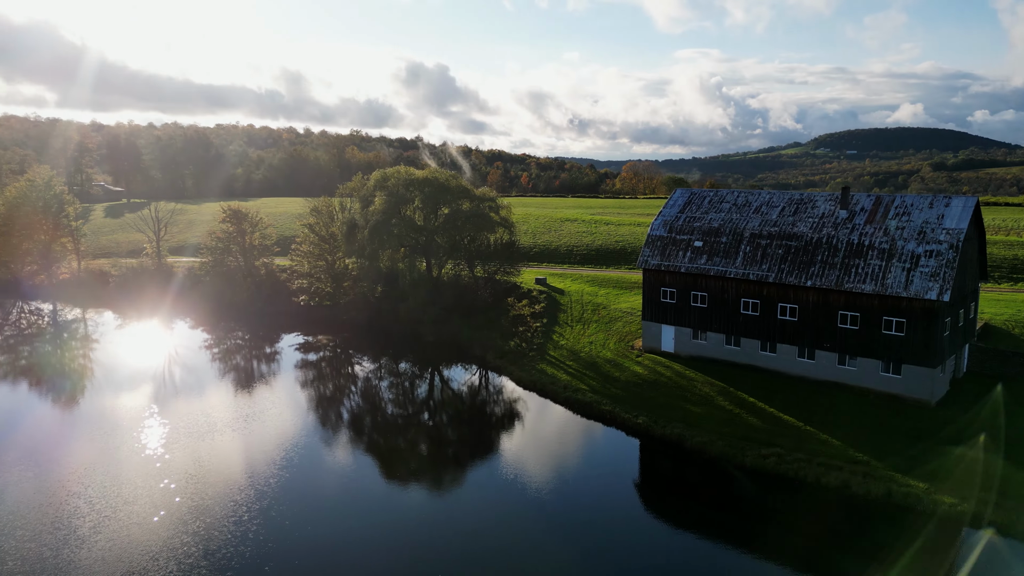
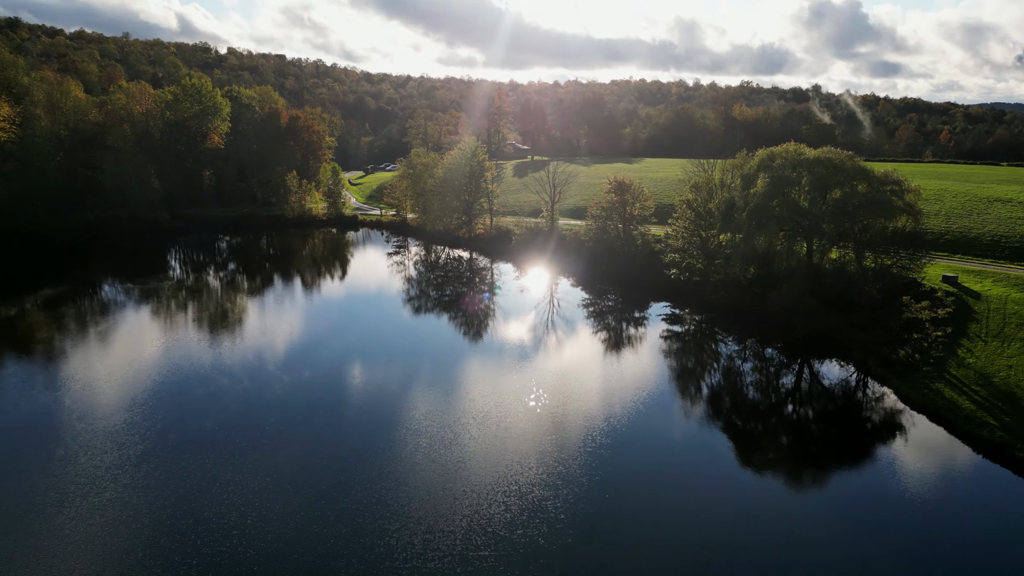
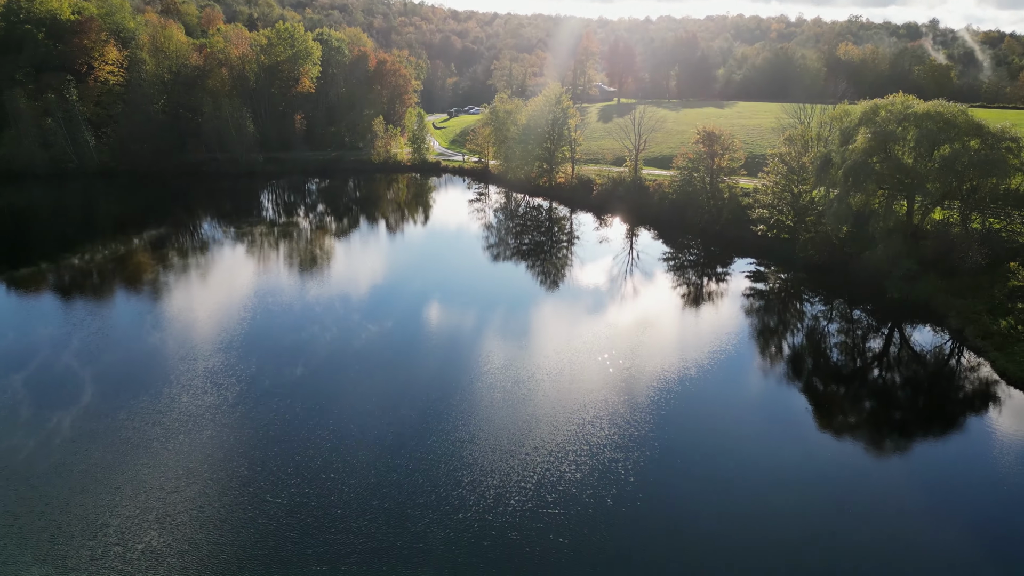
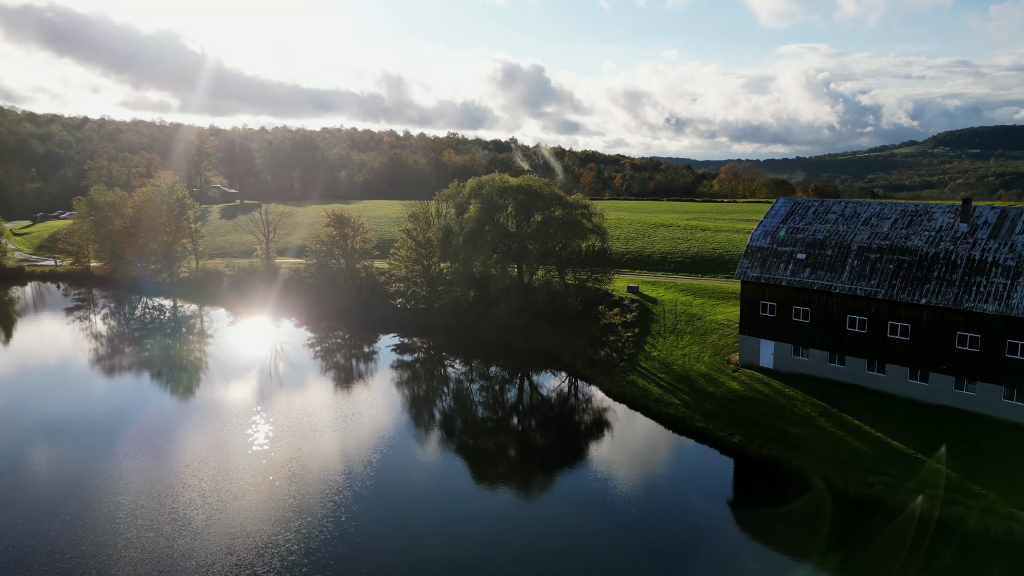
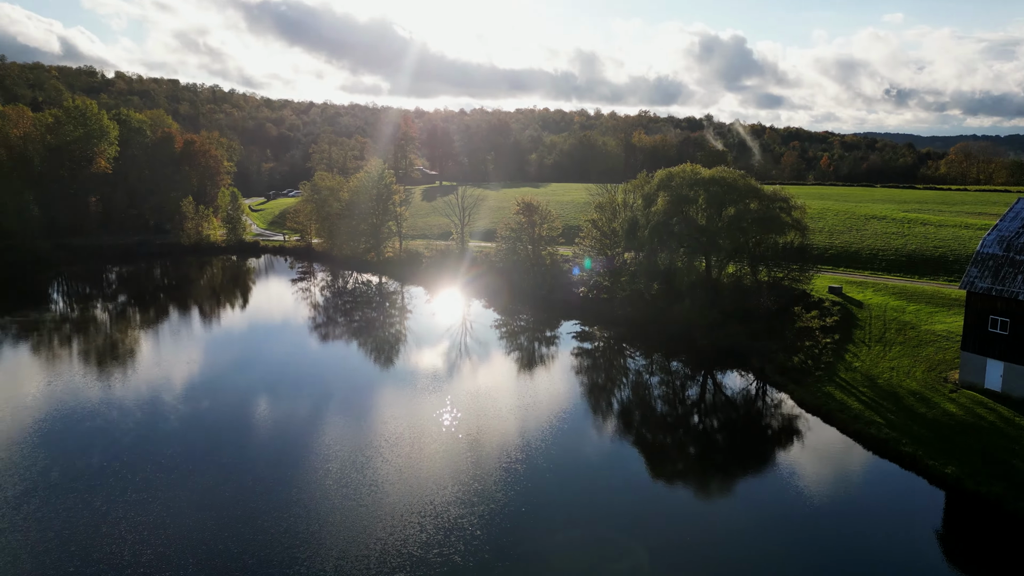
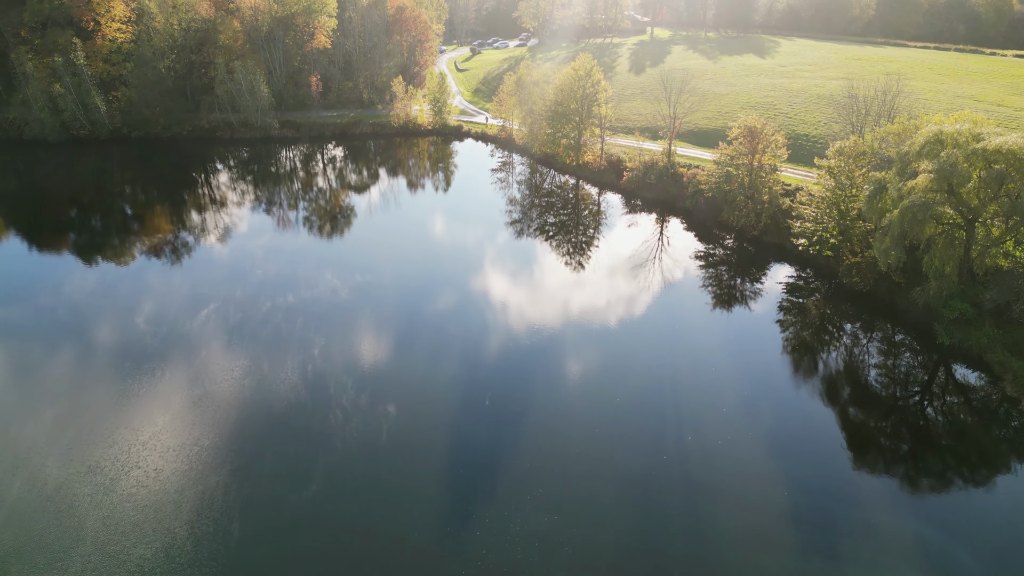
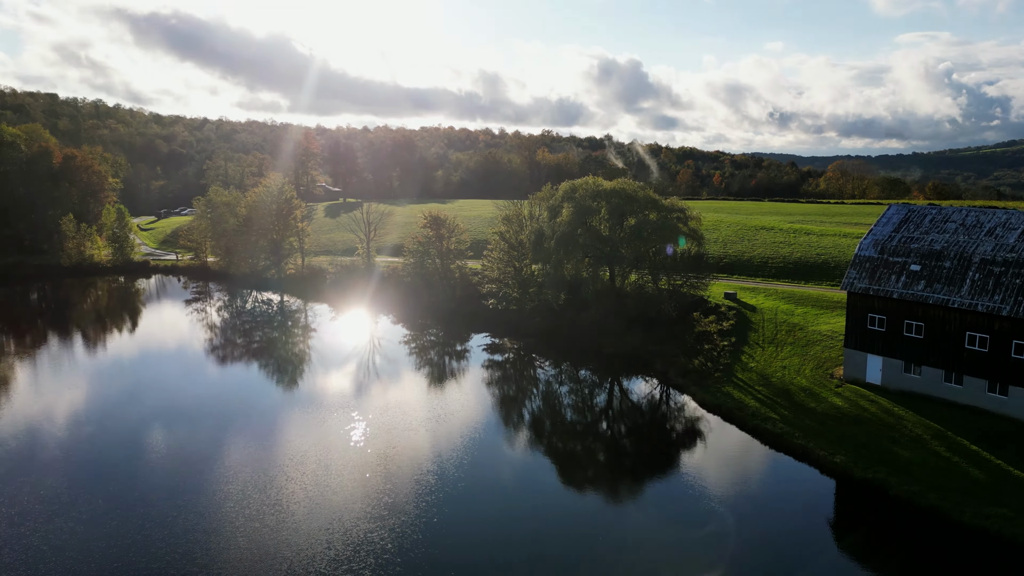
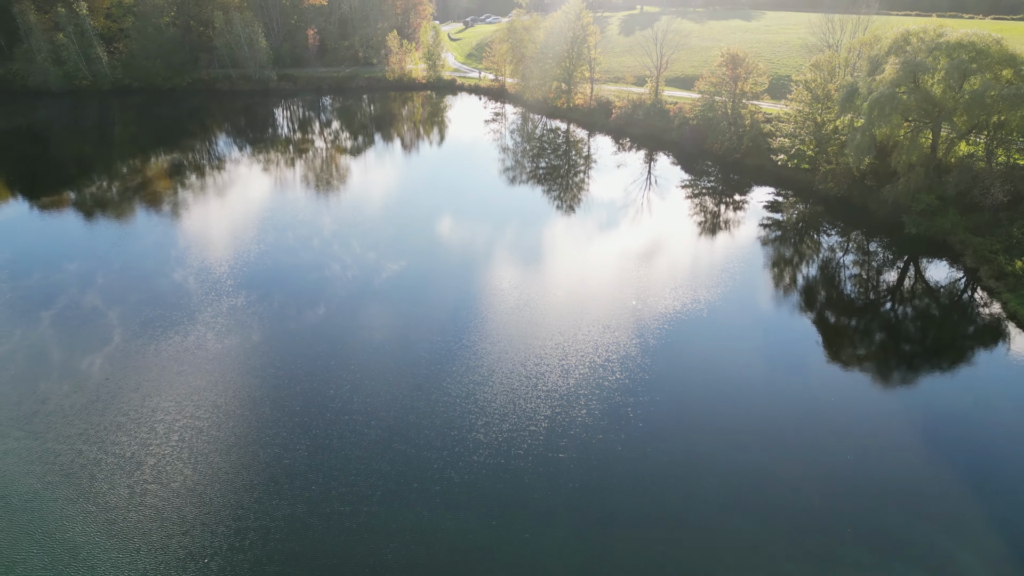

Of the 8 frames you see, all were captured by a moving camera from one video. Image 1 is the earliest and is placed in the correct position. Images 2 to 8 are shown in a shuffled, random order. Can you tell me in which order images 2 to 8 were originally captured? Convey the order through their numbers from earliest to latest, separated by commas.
4, 7, 5, 2, 3, 8, 6
